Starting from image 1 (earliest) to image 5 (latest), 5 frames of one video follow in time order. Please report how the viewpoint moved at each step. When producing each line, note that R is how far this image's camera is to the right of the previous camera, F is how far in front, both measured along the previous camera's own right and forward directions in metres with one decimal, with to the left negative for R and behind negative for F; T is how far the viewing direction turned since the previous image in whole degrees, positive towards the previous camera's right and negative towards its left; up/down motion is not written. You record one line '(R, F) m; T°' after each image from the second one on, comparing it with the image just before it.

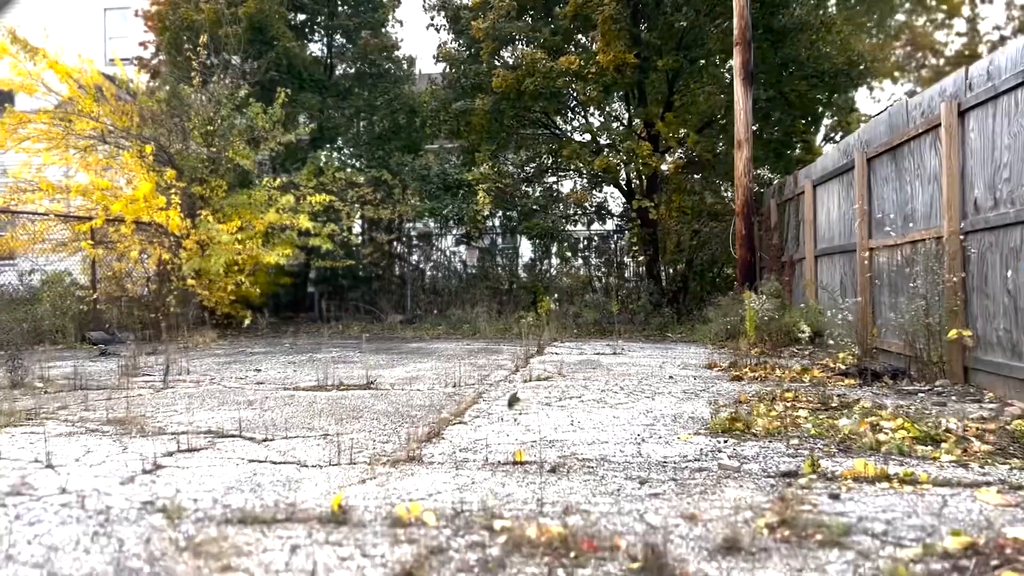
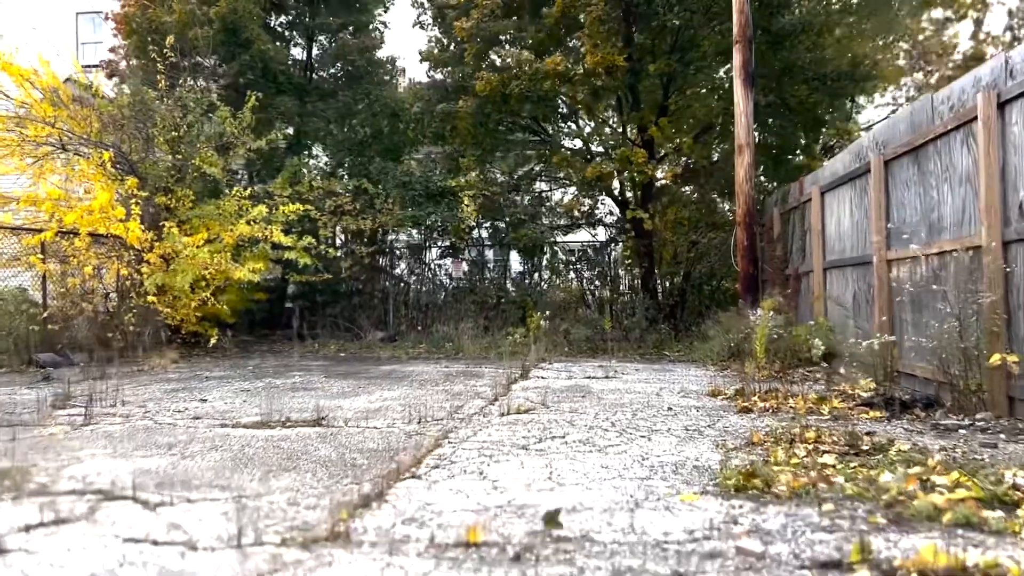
(+0.1, +0.8) m; 0°
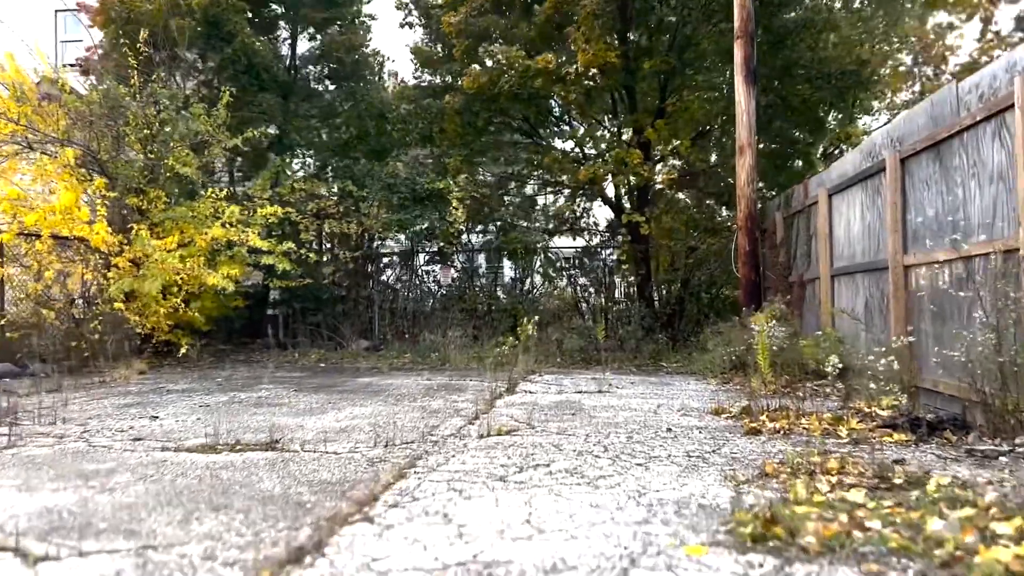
(+0.1, +0.6) m; 0°
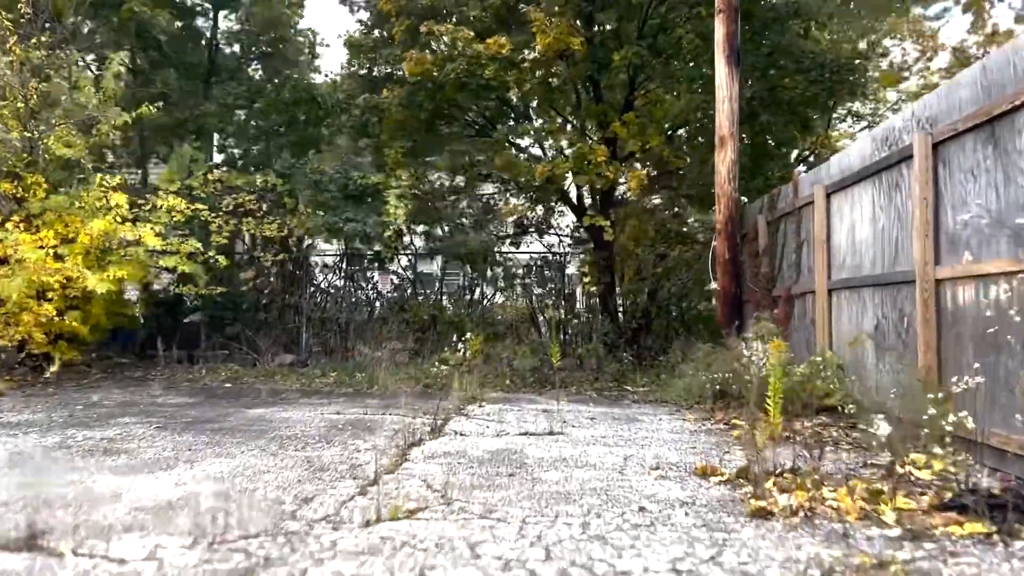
(+0.2, +1.5) m; +3°
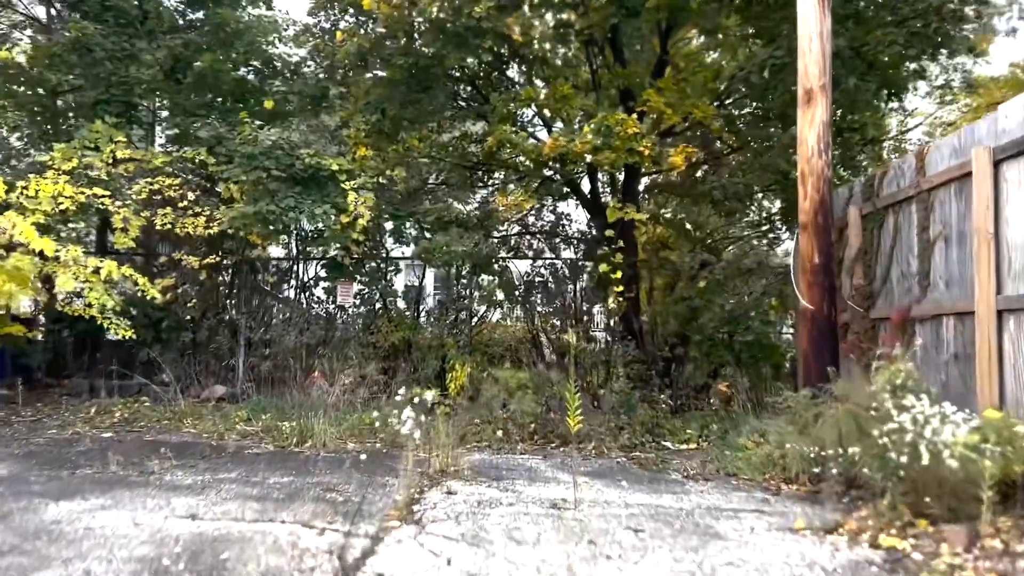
(+0.1, +2.6) m; 0°
